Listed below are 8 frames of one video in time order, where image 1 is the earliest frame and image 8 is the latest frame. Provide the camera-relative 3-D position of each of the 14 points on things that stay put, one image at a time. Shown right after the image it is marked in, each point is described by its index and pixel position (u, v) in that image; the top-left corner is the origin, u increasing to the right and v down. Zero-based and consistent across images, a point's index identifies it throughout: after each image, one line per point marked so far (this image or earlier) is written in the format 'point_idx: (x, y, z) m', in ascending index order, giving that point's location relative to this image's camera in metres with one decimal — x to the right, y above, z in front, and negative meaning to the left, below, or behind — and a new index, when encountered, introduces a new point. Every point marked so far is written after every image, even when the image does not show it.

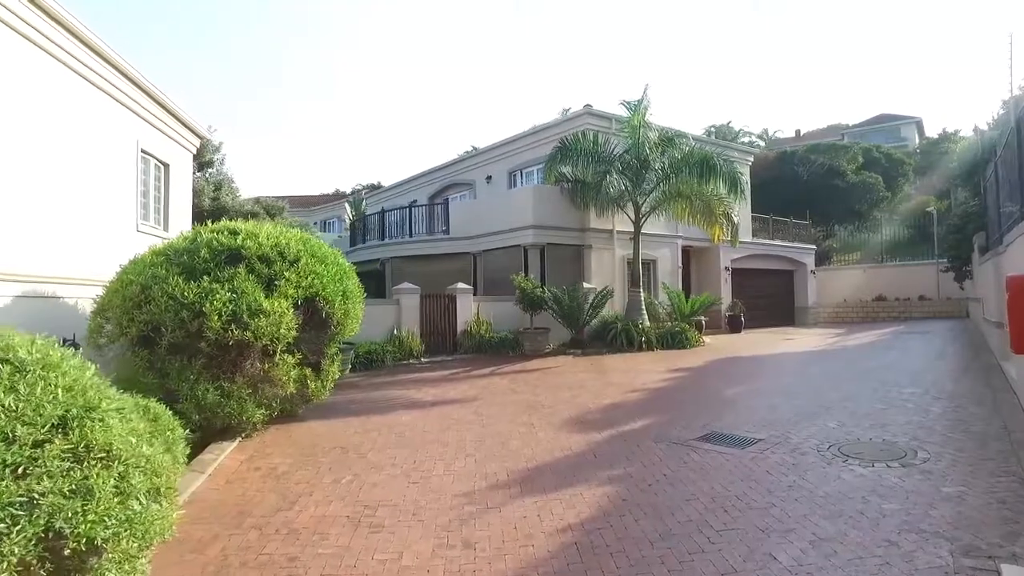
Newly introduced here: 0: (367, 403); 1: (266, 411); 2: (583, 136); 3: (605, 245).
0: (-2.6, -2.1, +11.4) m
1: (-3.4, -1.7, +8.9) m
2: (+1.9, +4.2, +17.6) m
3: (+2.8, +1.3, +19.3) m
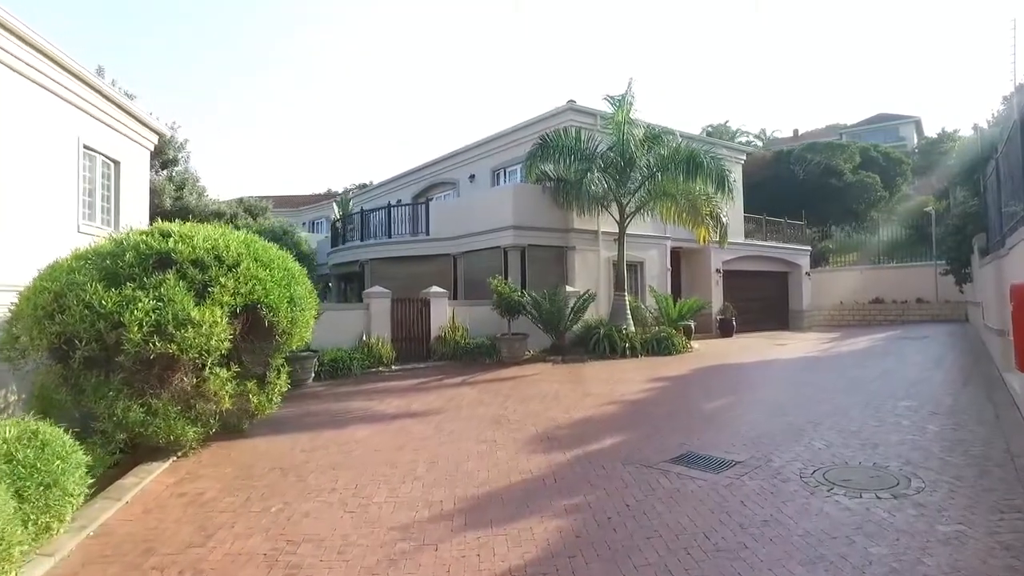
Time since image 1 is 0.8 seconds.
0: (-3.2, -2.1, +10.7) m
1: (-4.0, -1.8, +8.2) m
2: (+1.4, +4.1, +16.8) m
3: (+2.3, +1.2, +18.6) m
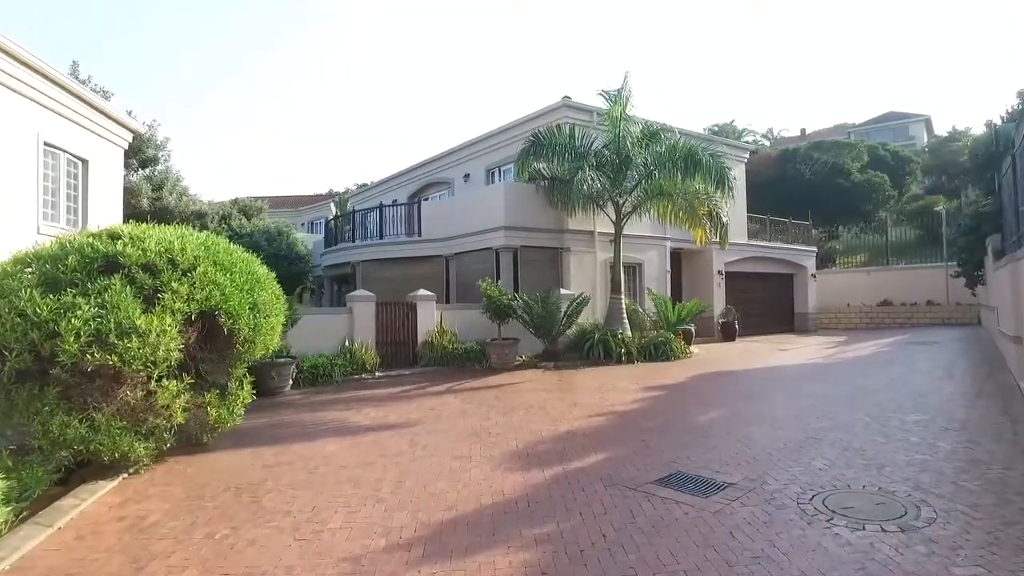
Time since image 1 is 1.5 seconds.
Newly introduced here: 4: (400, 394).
0: (-3.5, -2.2, +10.1) m
1: (-4.3, -1.9, +7.6) m
2: (+1.2, +4.1, +16.2) m
3: (+2.1, +1.1, +18.0) m
4: (-2.2, -2.1, +12.3) m
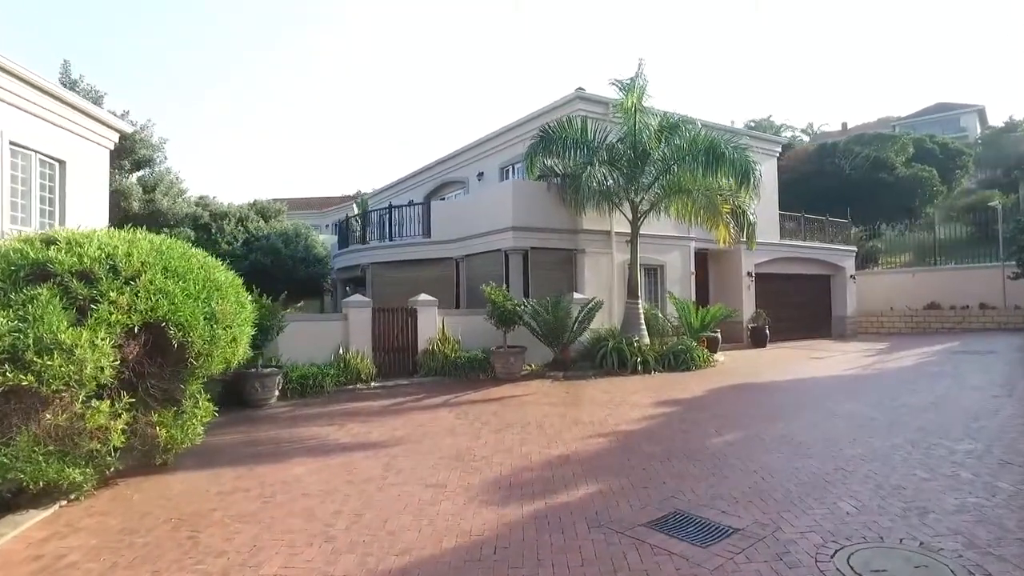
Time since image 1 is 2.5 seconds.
0: (-3.6, -2.3, +9.3) m
1: (-4.6, -2.0, +6.9) m
2: (+1.4, +4.0, +15.2) m
3: (+2.4, +1.1, +16.9) m
4: (-2.2, -2.2, +11.5) m
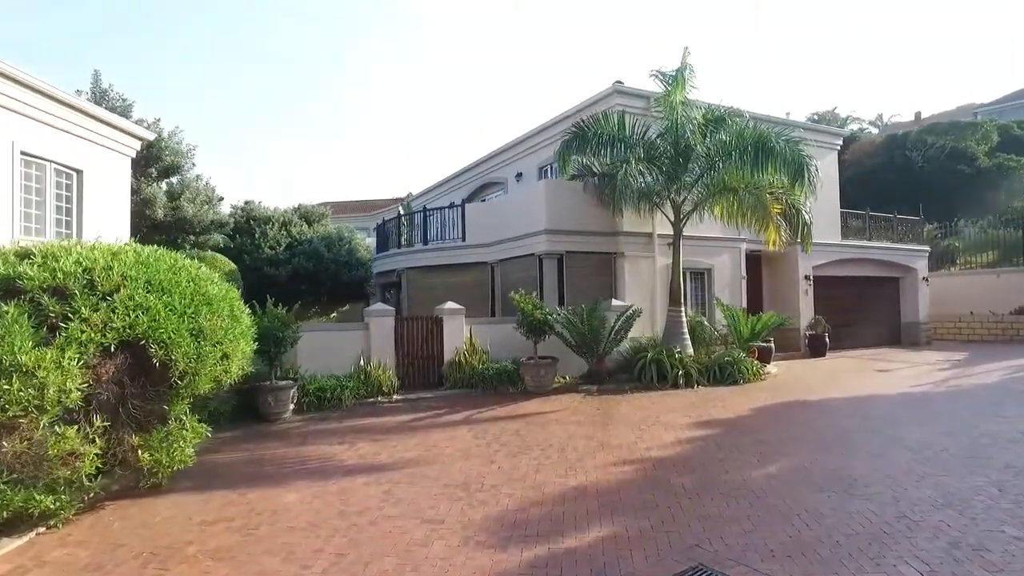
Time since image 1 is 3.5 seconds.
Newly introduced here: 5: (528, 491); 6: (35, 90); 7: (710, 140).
0: (-3.4, -2.5, +8.8) m
1: (-4.6, -2.1, +6.5) m
2: (+2.1, +3.8, +14.2) m
3: (+3.3, +0.9, +15.8) m
4: (-1.8, -2.3, +10.8) m
5: (+0.2, -2.4, +7.6) m
6: (-7.4, +3.1, +9.8) m
7: (+4.3, +3.2, +13.8) m
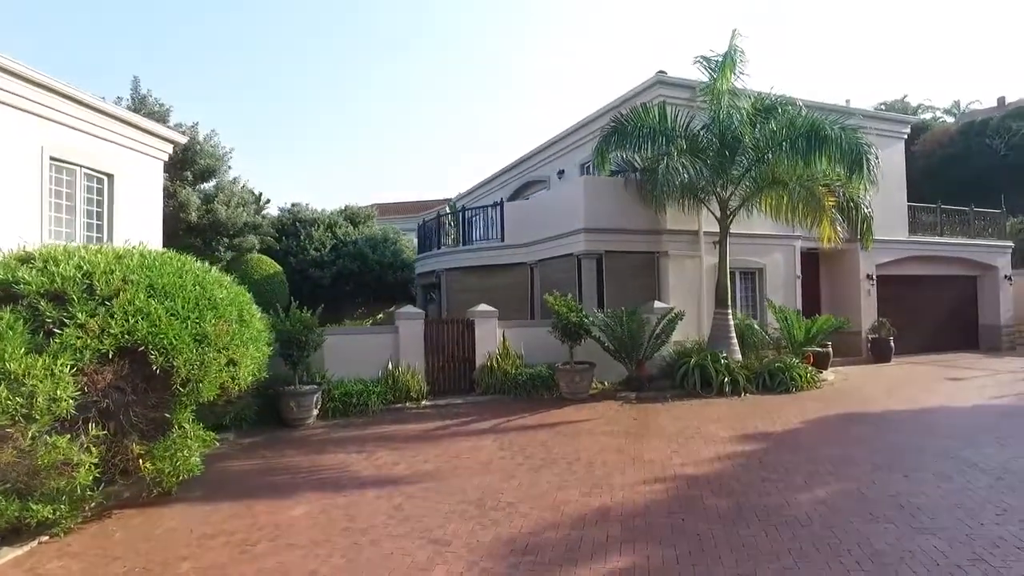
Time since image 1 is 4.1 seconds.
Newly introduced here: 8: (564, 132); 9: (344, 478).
0: (-3.1, -2.5, +8.5) m
1: (-4.5, -2.2, +6.3) m
2: (+2.8, +3.8, +13.4) m
3: (+4.2, +0.9, +14.9) m
4: (-1.3, -2.4, +10.4) m
5: (+0.4, -2.5, +7.0) m
6: (-7.0, +3.0, +9.9) m
7: (+5.0, +3.2, +12.8) m
8: (+1.5, +4.6, +18.8) m
9: (-2.2, -2.5, +8.4) m
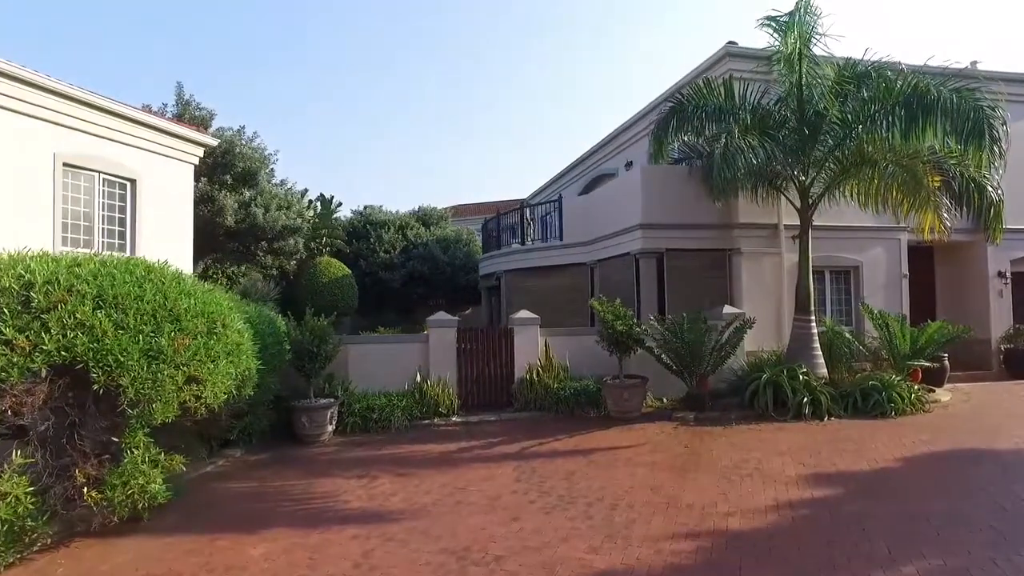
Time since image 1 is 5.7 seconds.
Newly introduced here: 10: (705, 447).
0: (-2.9, -2.6, +7.7) m
1: (-4.7, -2.3, +5.8) m
2: (+3.6, +3.7, +11.6) m
3: (+5.2, +0.8, +12.9) m
4: (-0.9, -2.5, +9.3) m
5: (+0.2, -2.5, +5.7) m
6: (-6.7, +2.9, +9.7) m
7: (+5.7, +3.2, +10.7) m
8: (+3.1, +4.6, +17.2) m
9: (-2.1, -2.6, +7.4) m
10: (+2.8, -2.3, +9.1) m
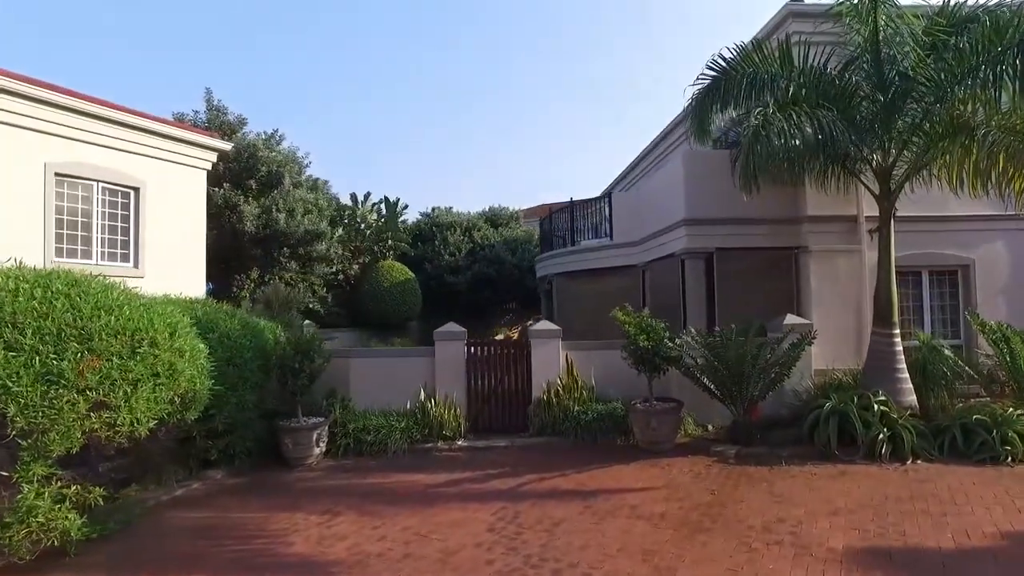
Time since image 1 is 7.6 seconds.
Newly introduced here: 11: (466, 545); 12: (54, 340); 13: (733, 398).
0: (-3.2, -2.8, +7.0) m
1: (-5.3, -2.5, +5.3) m
2: (+3.8, +3.6, +9.7) m
3: (+5.6, +0.7, +10.7) m
4: (-1.0, -2.6, +8.1) m
5: (-0.5, -2.7, +4.4) m
6: (-6.6, +2.7, +9.5) m
7: (+5.7, +3.1, +8.4) m
8: (+4.3, +4.5, +15.2) m
9: (-2.5, -2.8, +6.5) m
10: (+2.6, -2.4, +7.4) m
11: (-0.4, -2.6, +6.5) m
12: (-4.2, -0.5, +5.8) m
13: (+3.2, -1.6, +9.2) m
